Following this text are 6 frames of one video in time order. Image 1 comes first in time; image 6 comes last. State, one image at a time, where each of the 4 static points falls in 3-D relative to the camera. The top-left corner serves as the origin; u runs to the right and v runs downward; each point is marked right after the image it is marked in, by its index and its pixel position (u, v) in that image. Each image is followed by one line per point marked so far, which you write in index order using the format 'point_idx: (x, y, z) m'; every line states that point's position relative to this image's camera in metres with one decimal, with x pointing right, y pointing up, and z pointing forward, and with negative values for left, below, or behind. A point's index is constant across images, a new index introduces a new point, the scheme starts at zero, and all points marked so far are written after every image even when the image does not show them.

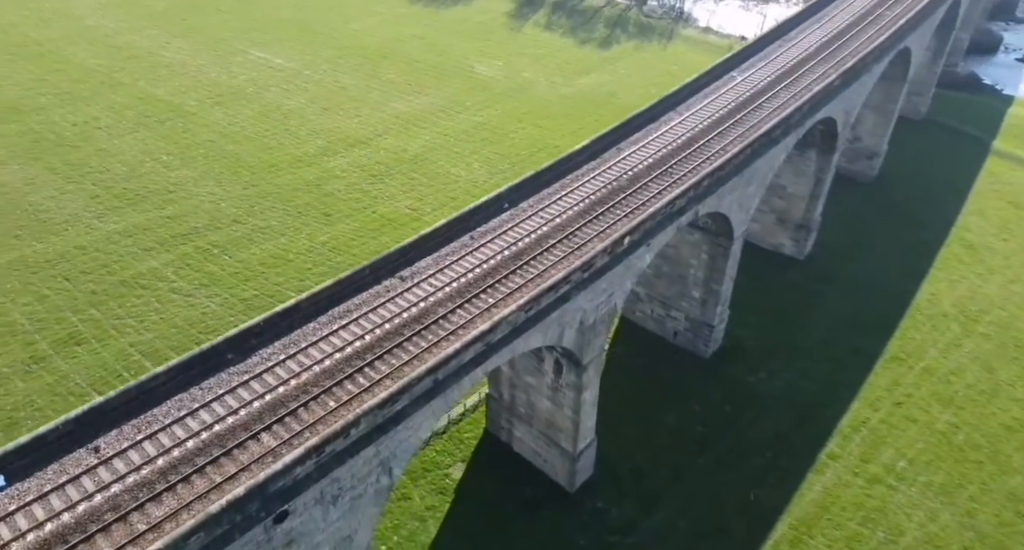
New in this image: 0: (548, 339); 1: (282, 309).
0: (+0.8, -1.4, +18.0) m
1: (-4.7, -0.7, +16.4) m
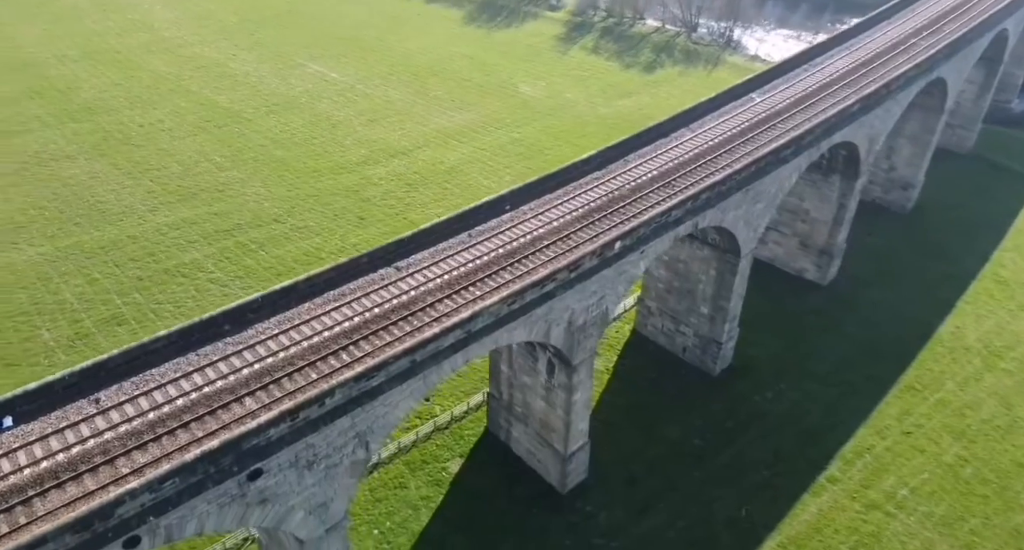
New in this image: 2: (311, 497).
0: (+0.5, -1.4, +18.8) m
1: (-5.1, -0.3, +17.6) m
2: (-4.0, -4.4, +16.1) m
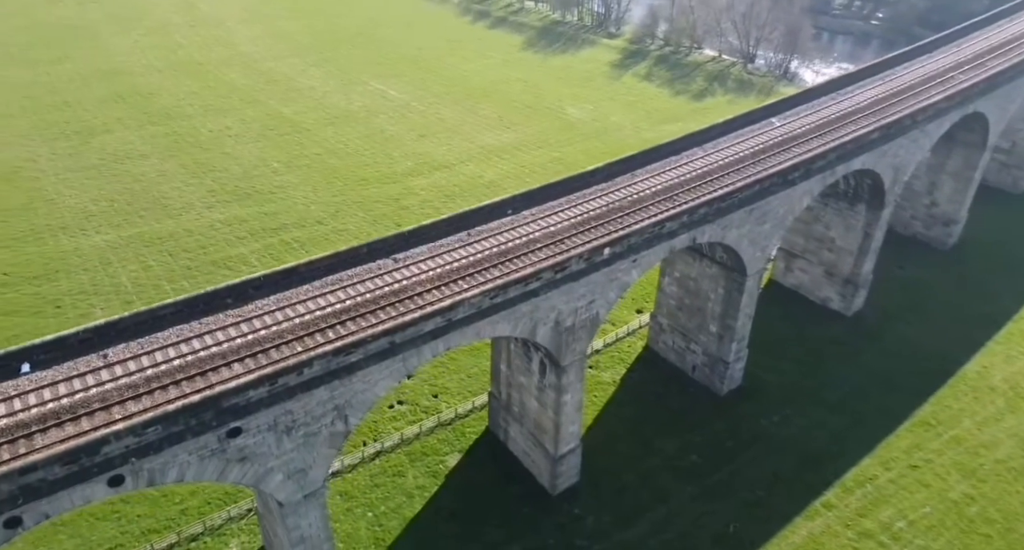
0: (+0.1, -1.4, +19.6) m
1: (-5.4, +0.1, +19.1) m
2: (-4.8, -4.0, +17.3) m
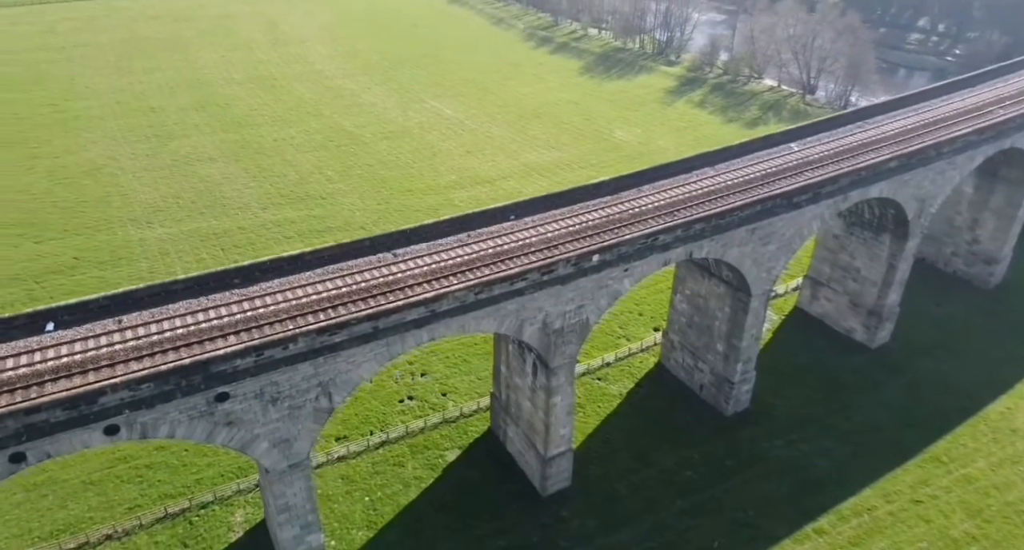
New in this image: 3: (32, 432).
0: (-0.2, -1.3, +20.6) m
1: (-5.7, +0.5, +20.7) m
2: (-5.5, -3.6, +18.7) m
3: (-9.5, -3.1, +15.9) m
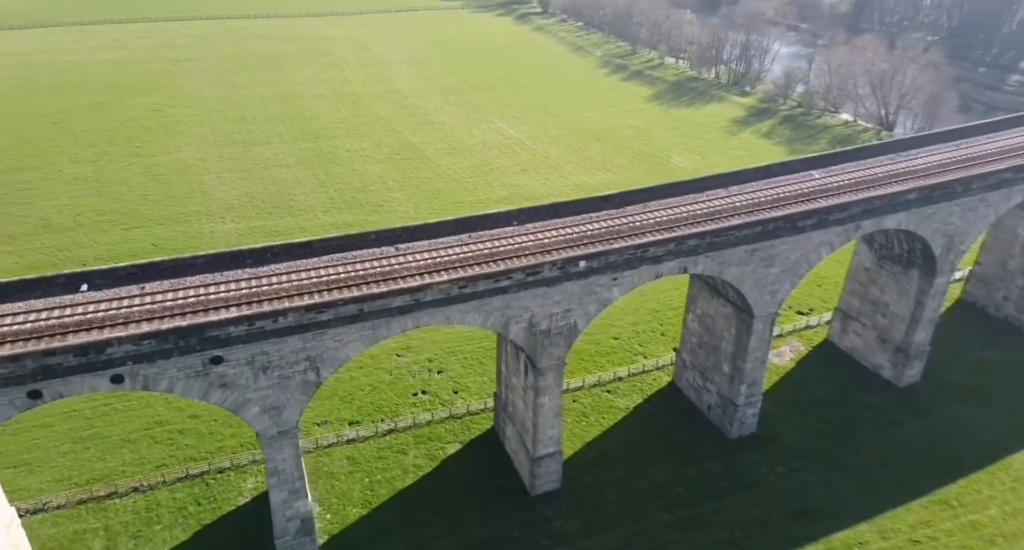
0: (-0.6, -1.3, +21.7) m
1: (-5.9, +0.9, +22.6) m
2: (-6.3, -3.1, +20.5) m
3: (-10.5, -2.2, +18.3) m
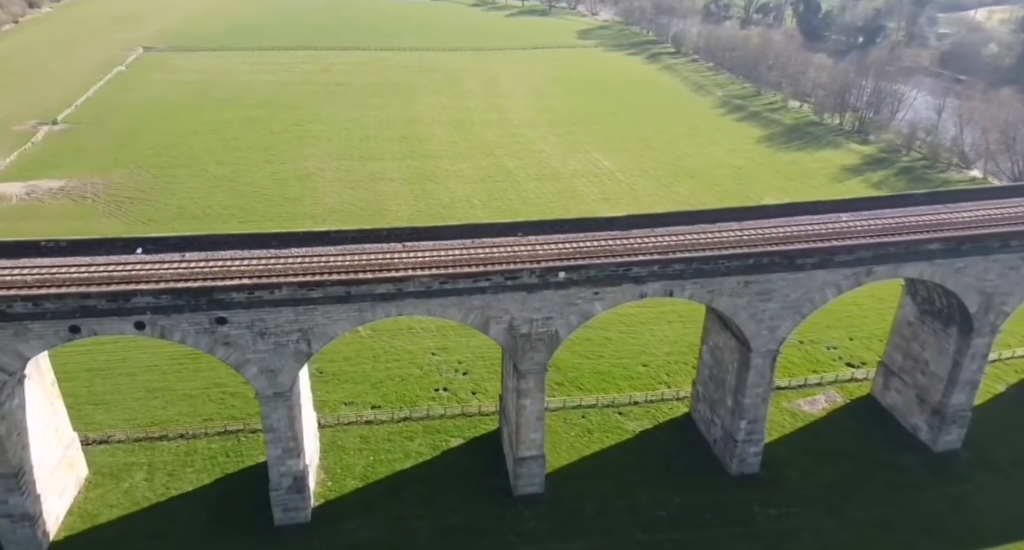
0: (-1.3, -1.3, +23.4) m
1: (-6.0, +1.3, +25.5) m
2: (-7.2, -2.5, +23.3) m
3: (-11.7, -1.0, +22.1) m
